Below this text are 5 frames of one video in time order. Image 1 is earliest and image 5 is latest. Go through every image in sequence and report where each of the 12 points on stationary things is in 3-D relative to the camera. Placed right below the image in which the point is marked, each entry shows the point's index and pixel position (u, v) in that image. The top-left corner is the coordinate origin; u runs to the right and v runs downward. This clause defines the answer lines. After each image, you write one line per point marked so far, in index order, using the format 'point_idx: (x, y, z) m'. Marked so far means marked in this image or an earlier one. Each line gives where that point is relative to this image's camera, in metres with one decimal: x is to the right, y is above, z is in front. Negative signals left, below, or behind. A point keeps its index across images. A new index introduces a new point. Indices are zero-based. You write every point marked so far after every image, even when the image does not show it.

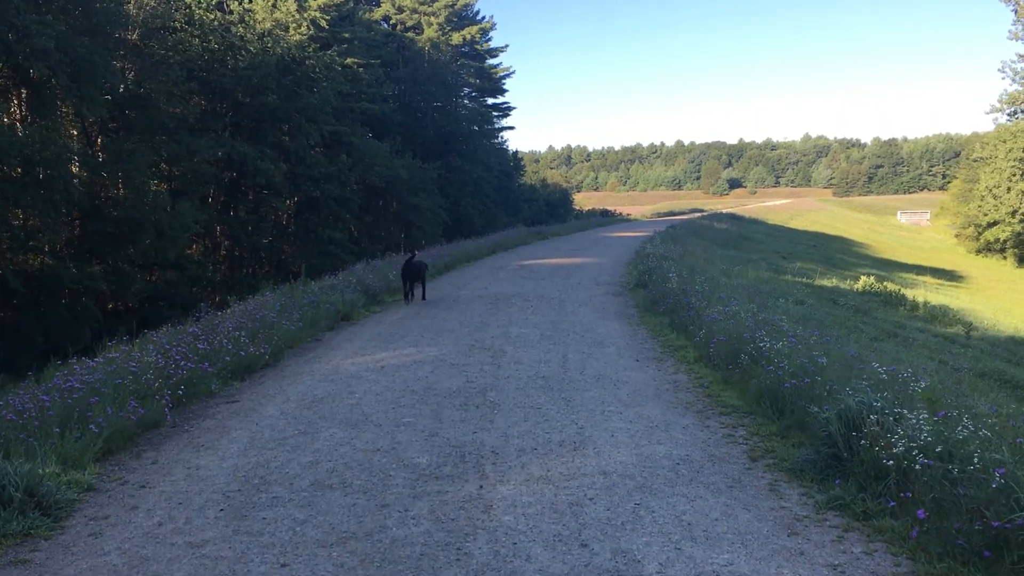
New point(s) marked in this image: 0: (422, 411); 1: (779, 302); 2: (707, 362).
0: (-0.7, -0.9, +7.0) m
1: (+4.5, -0.2, +15.9) m
2: (+1.7, -0.7, +8.4) m
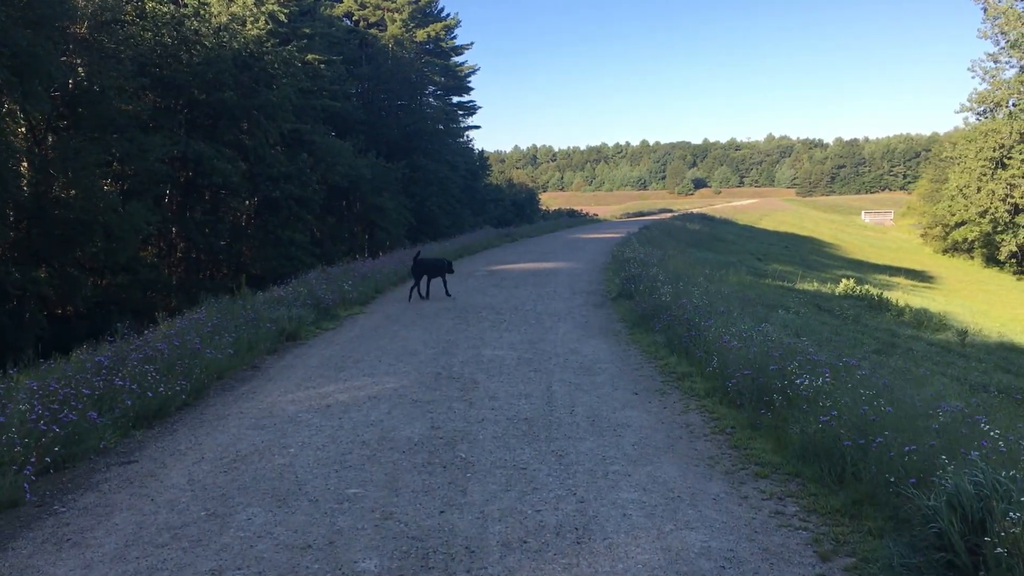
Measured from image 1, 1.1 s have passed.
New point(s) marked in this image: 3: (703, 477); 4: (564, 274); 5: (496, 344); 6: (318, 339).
0: (-0.8, -1.1, +5.4) m
1: (+4.0, -0.4, +14.6) m
2: (+1.6, -0.8, +7.0) m
3: (+1.1, -1.1, +5.4) m
4: (+1.1, +0.3, +19.6) m
5: (-0.2, -0.6, +10.3) m
6: (-2.2, -0.6, +10.8) m
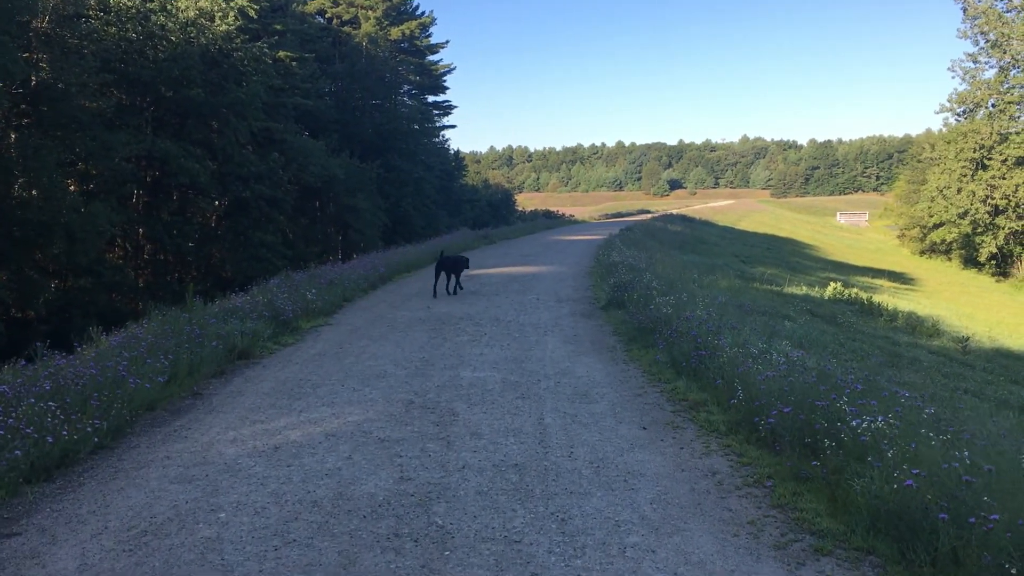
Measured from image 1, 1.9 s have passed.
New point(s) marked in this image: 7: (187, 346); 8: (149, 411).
0: (-0.8, -1.2, +4.2) m
1: (+3.7, -0.5, +13.4) m
2: (+1.5, -0.9, +5.8) m
3: (+1.0, -1.2, +4.2) m
4: (+0.7, +0.2, +18.4) m
5: (-0.3, -0.7, +9.1) m
6: (-2.4, -0.7, +9.5) m
7: (-2.9, -0.5, +8.5) m
8: (-2.6, -0.9, +6.9) m
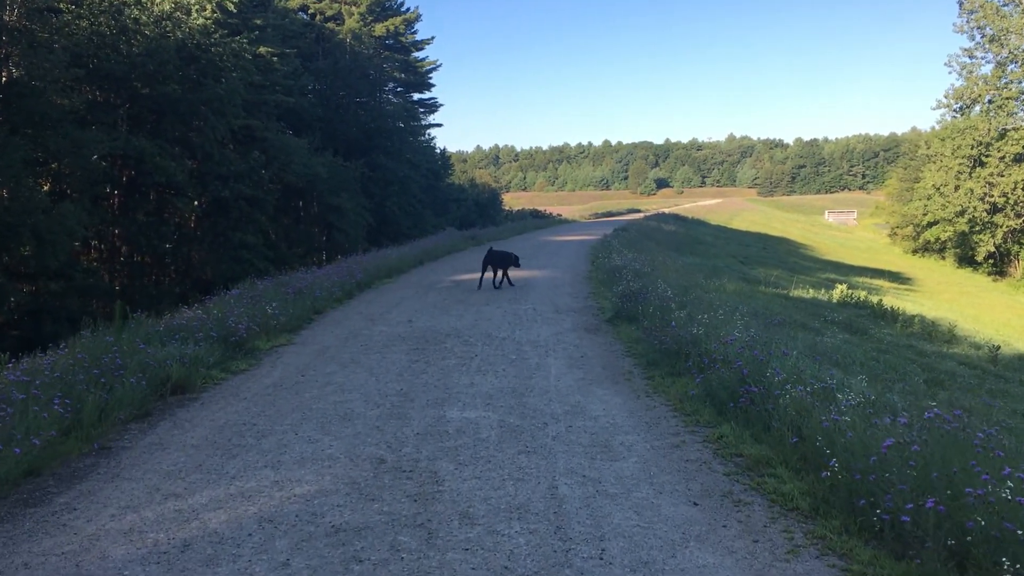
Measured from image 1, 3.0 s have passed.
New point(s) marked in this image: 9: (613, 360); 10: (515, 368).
0: (-0.8, -1.3, +2.4) m
1: (+3.7, -0.6, +11.8) m
2: (+1.5, -1.1, +4.1) m
3: (+1.1, -1.3, +2.5) m
4: (+0.5, 0.0, +16.7) m
5: (-0.3, -0.9, +7.4) m
6: (-2.4, -0.8, +7.7) m
7: (-2.9, -0.7, +6.7) m
8: (-2.6, -1.0, +5.1) m
9: (+0.9, -0.7, +9.1) m
10: (0.0, -0.7, +8.8) m
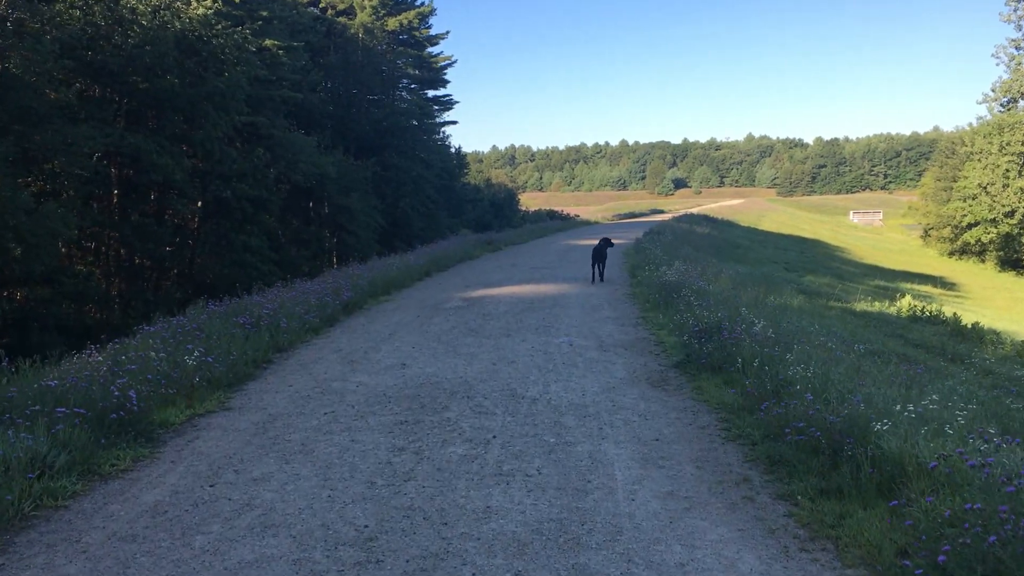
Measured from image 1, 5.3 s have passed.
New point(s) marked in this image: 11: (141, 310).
0: (-0.7, -1.6, -0.9) m
1: (+4.0, -0.9, +8.4) m
2: (+1.7, -1.4, +0.7) m
3: (+1.2, -1.6, -0.9) m
4: (+0.9, -0.3, +13.4) m
5: (-0.1, -1.2, +4.1) m
6: (-2.2, -1.1, +4.5) m
7: (-2.7, -1.0, +3.5) m
8: (-2.5, -1.3, +1.9) m
9: (+1.2, -1.0, +5.8) m
10: (+0.2, -1.0, +5.5) m
11: (-8.3, -0.7, +19.4) m
